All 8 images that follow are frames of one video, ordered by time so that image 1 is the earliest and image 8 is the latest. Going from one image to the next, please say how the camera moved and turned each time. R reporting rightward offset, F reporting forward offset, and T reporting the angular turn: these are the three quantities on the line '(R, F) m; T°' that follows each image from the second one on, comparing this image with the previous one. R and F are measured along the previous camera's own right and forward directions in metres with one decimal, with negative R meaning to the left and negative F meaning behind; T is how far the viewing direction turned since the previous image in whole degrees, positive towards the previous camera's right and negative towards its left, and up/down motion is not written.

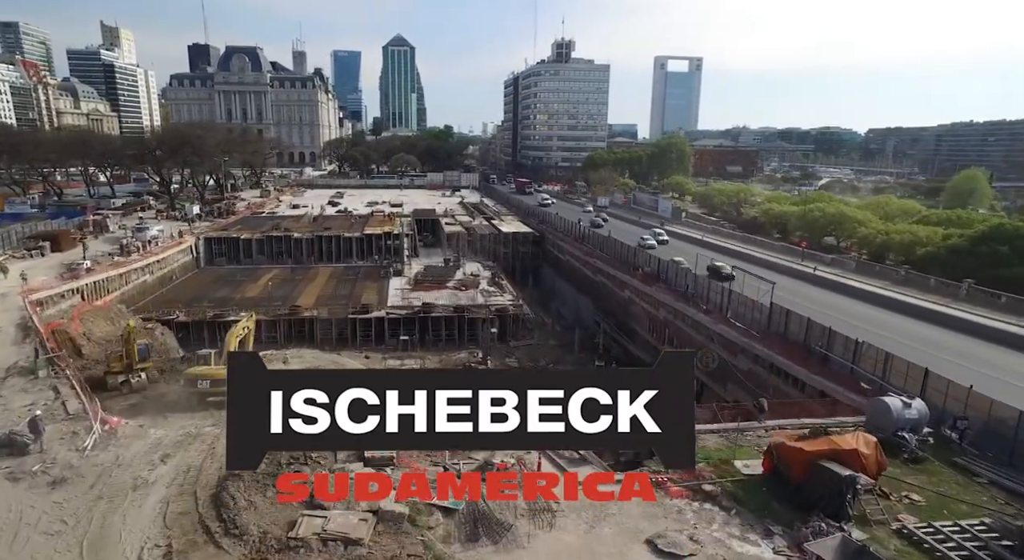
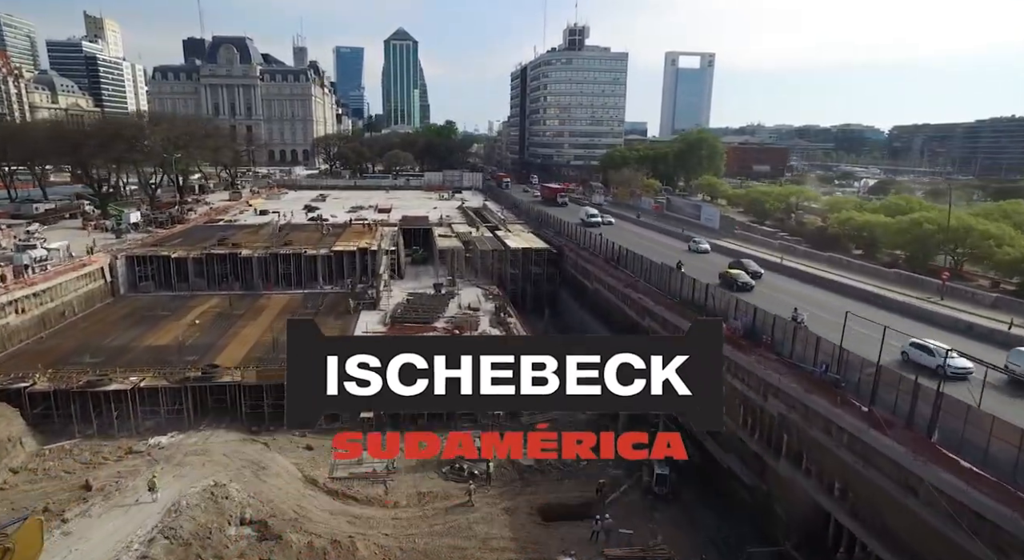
(-0.3, +11.5) m; -1°
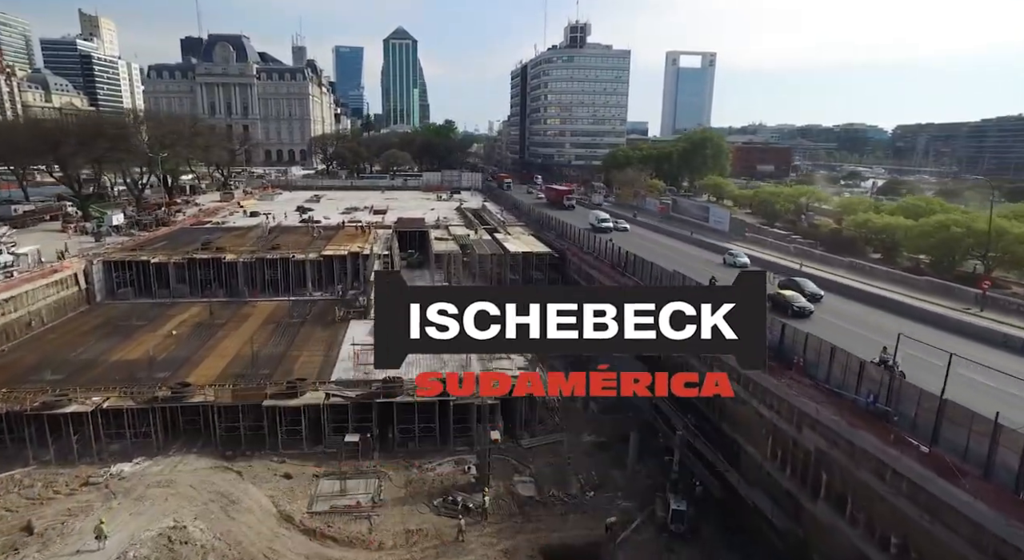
(0.0, +2.2) m; 0°
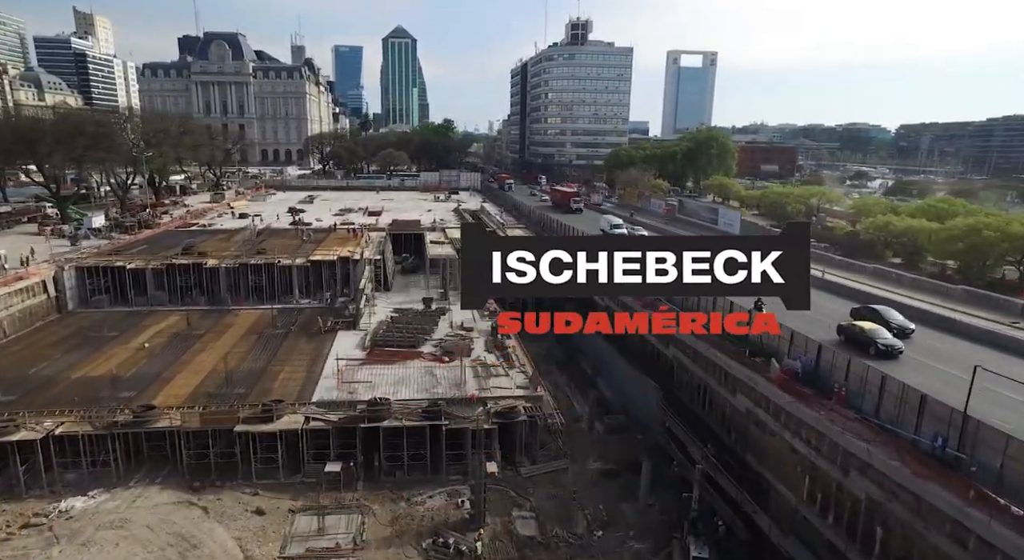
(0.0, +2.3) m; 0°
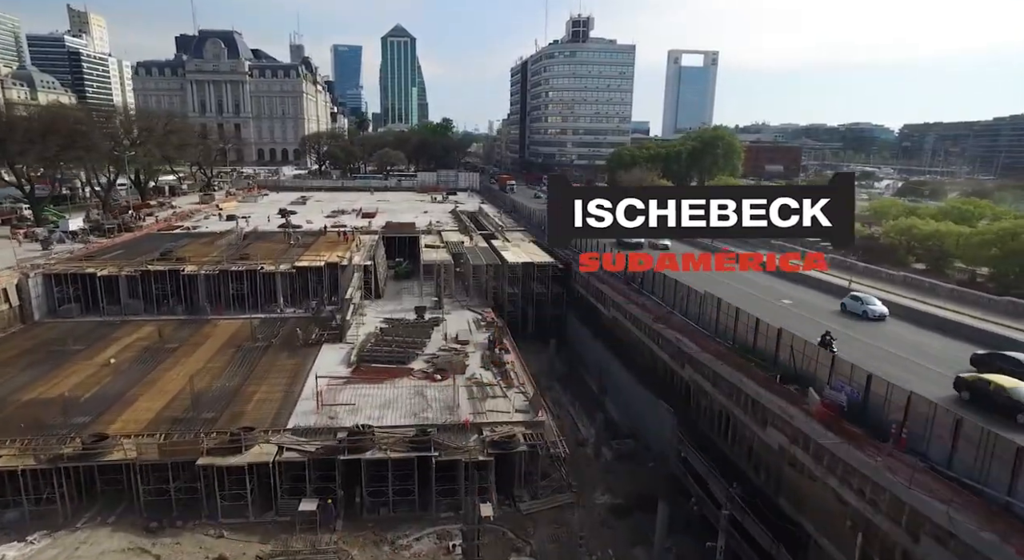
(+0.1, +2.3) m; 0°
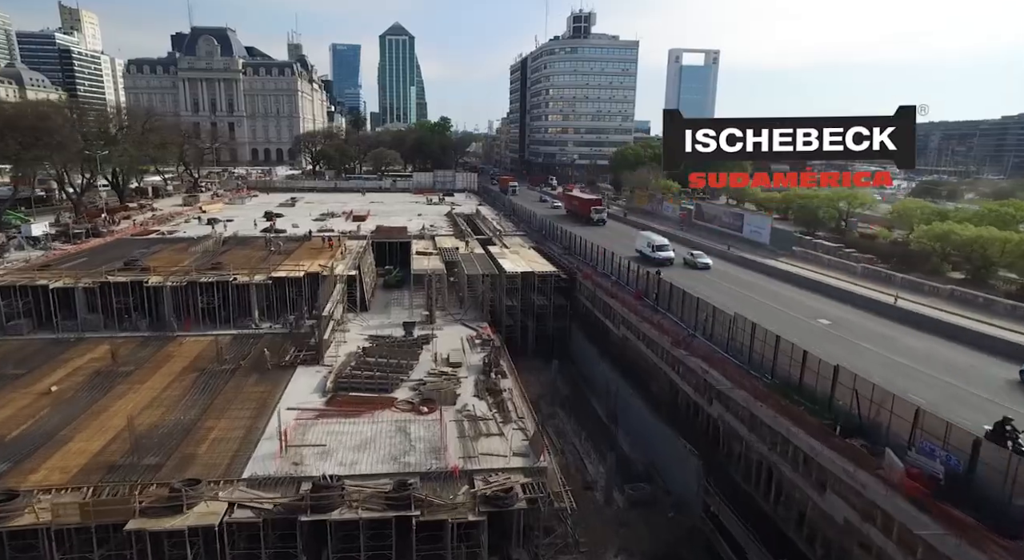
(+0.1, +3.2) m; 0°
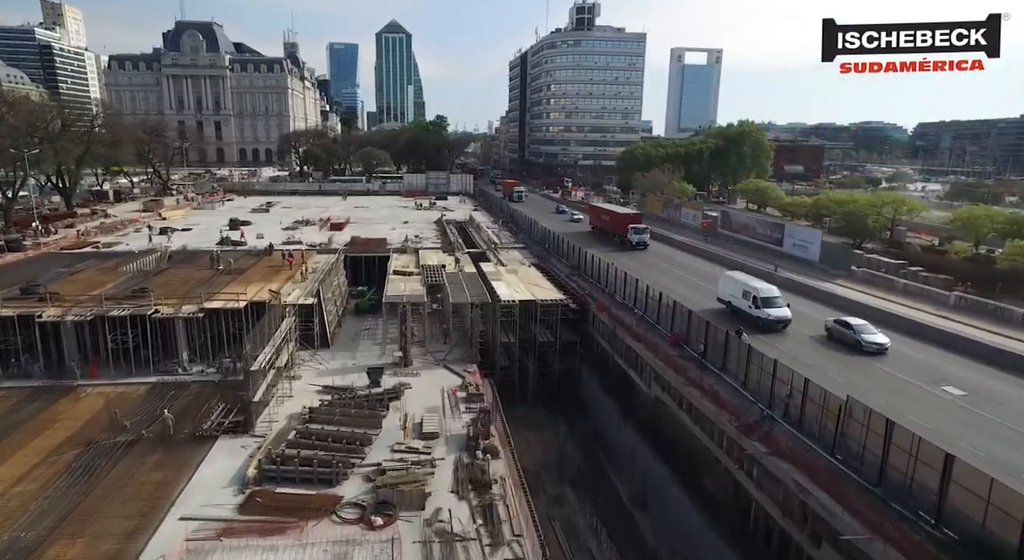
(+0.2, +6.6) m; 0°
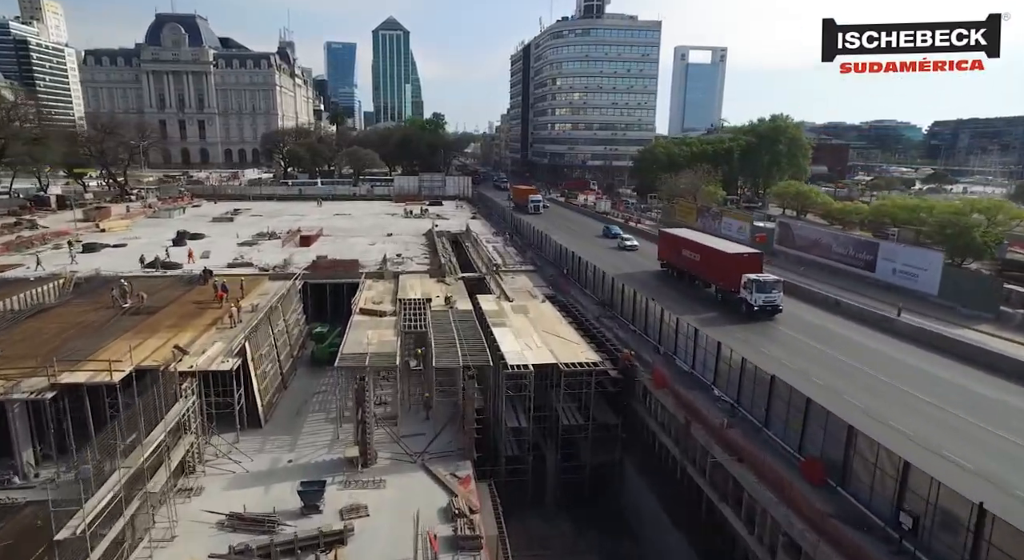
(-0.3, +8.5) m; 0°
